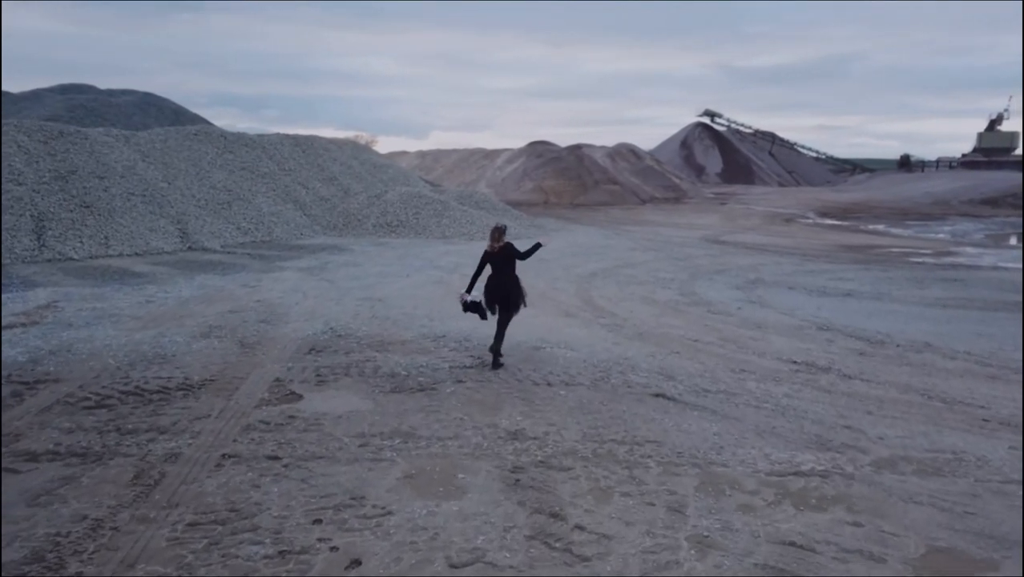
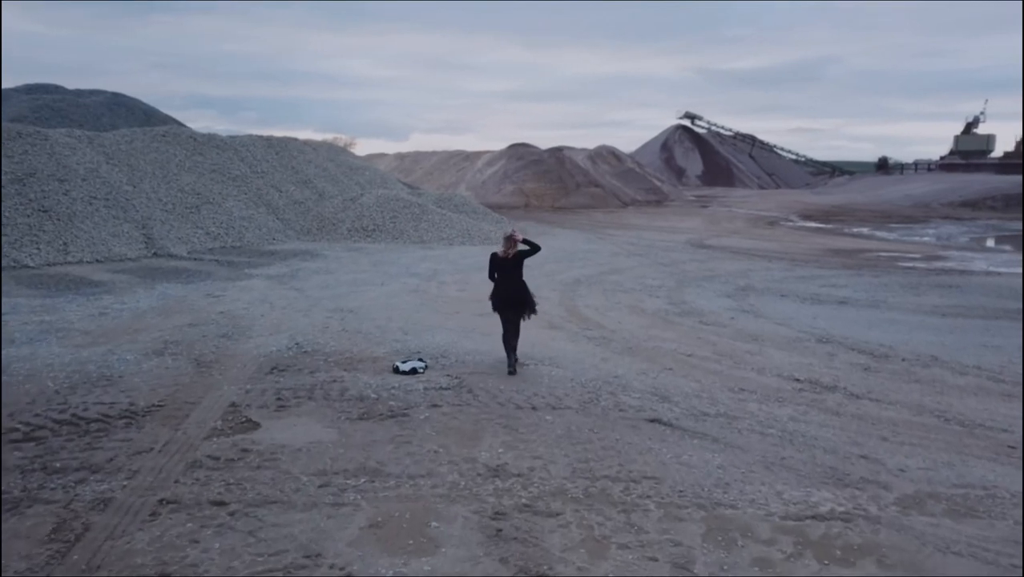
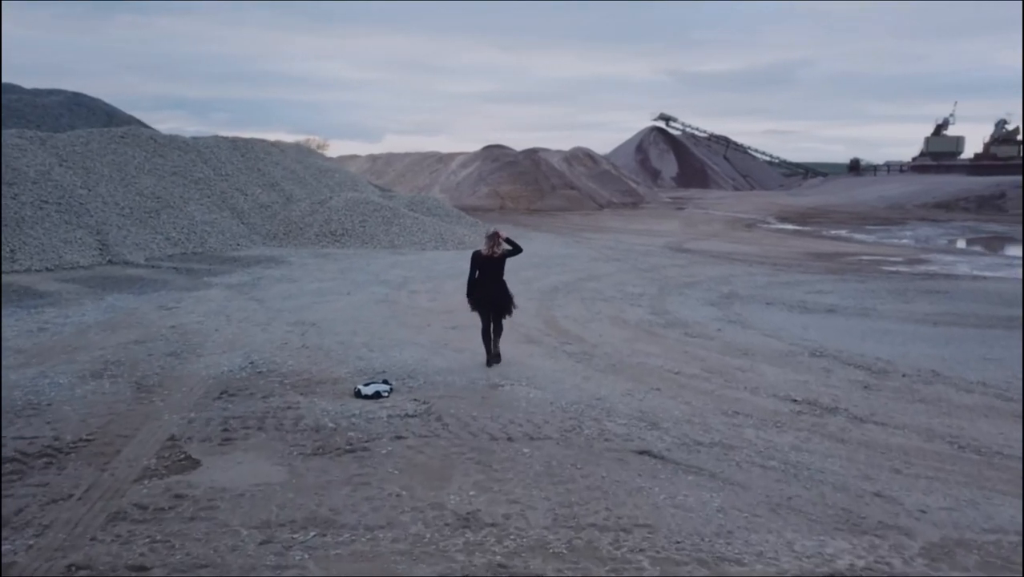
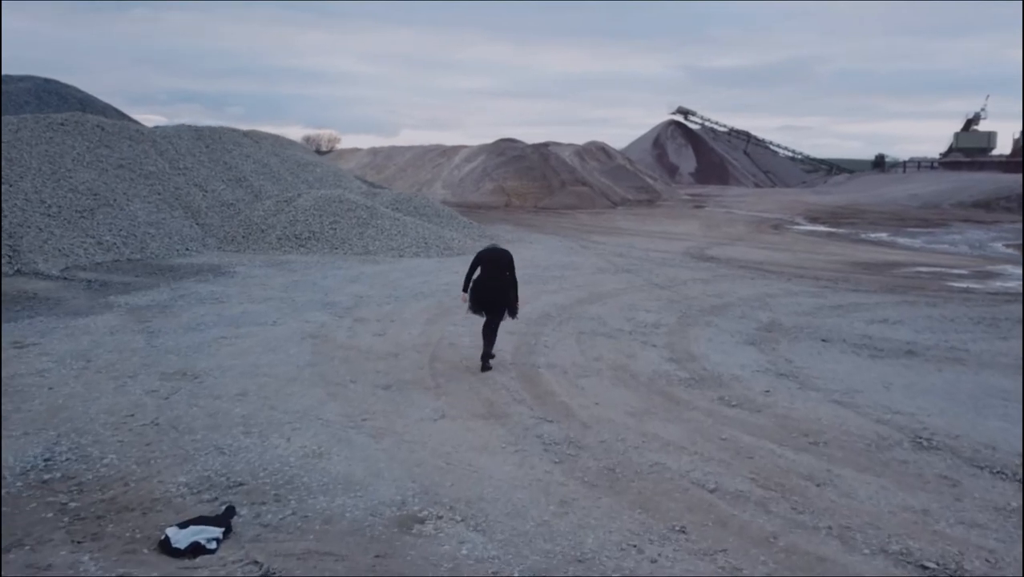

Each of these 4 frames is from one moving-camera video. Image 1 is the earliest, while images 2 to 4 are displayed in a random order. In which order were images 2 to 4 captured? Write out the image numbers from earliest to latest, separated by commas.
2, 3, 4
